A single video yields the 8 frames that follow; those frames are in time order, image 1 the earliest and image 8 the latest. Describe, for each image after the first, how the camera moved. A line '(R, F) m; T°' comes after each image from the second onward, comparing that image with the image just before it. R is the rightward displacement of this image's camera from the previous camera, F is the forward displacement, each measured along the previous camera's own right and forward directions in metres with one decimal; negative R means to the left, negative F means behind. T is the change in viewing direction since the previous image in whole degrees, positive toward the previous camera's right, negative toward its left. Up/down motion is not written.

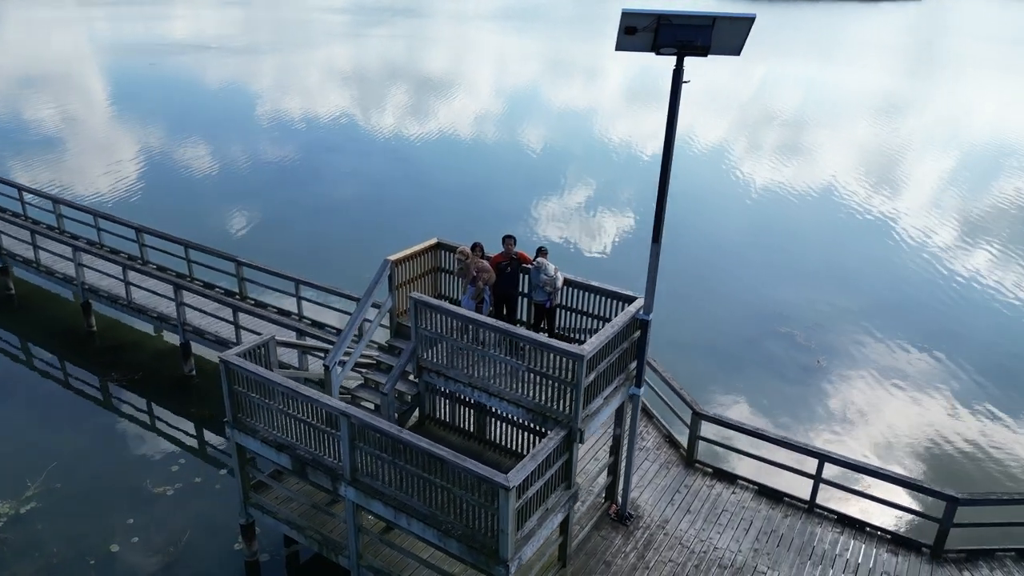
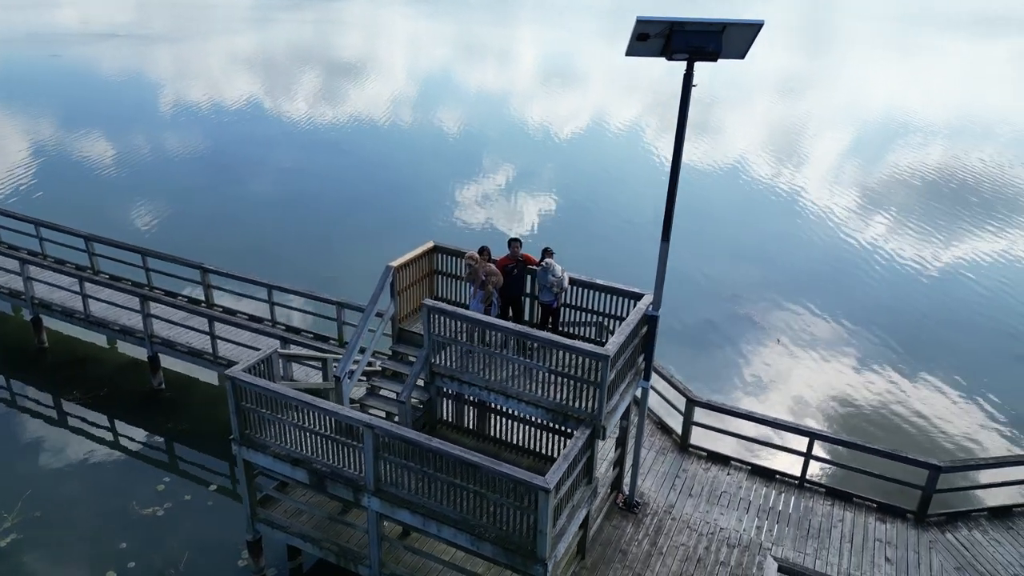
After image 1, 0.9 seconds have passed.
(-1.0, -0.1) m; +6°
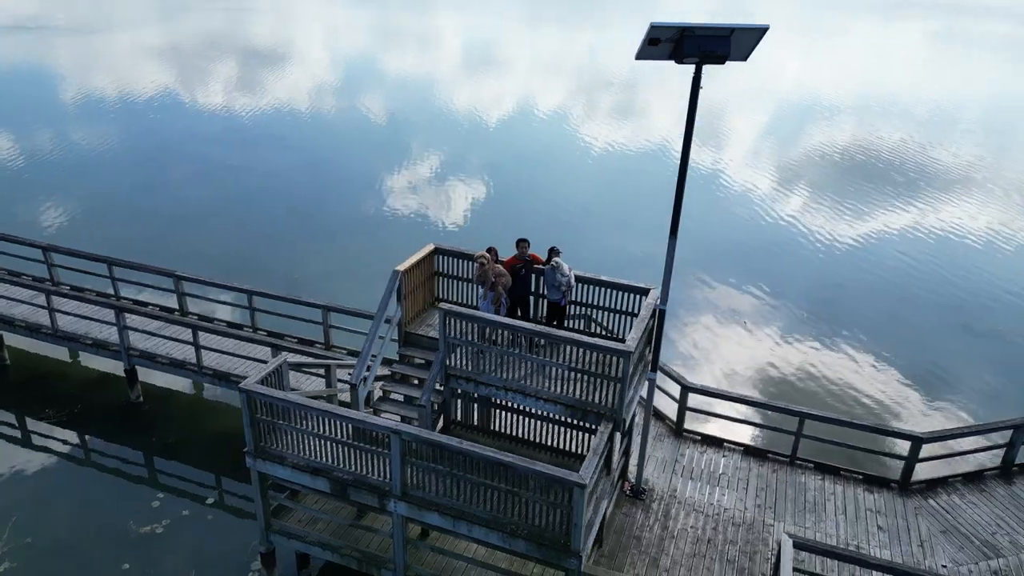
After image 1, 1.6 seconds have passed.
(-0.9, -0.1) m; +5°
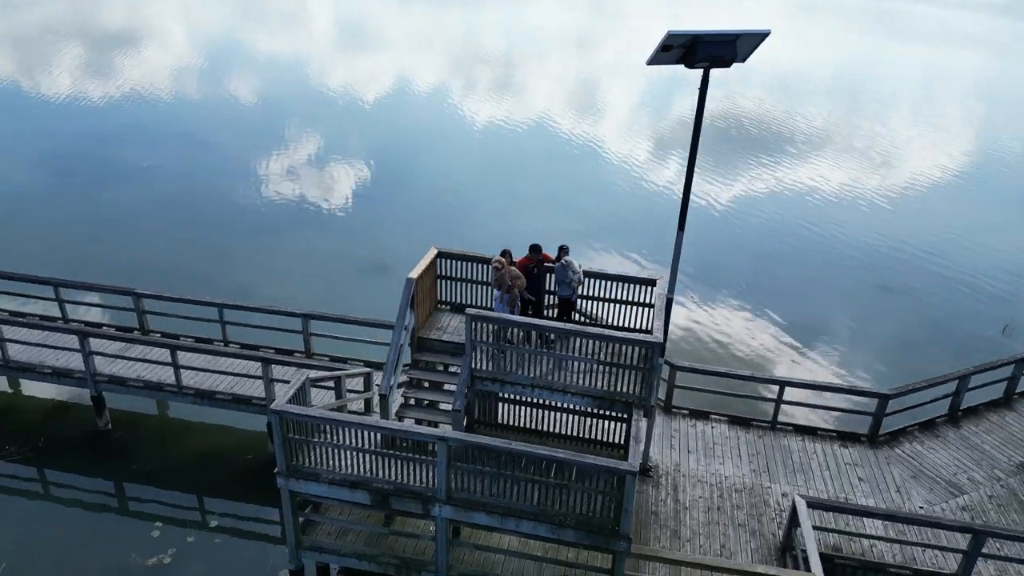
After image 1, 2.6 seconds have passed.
(-1.5, -0.1) m; +8°
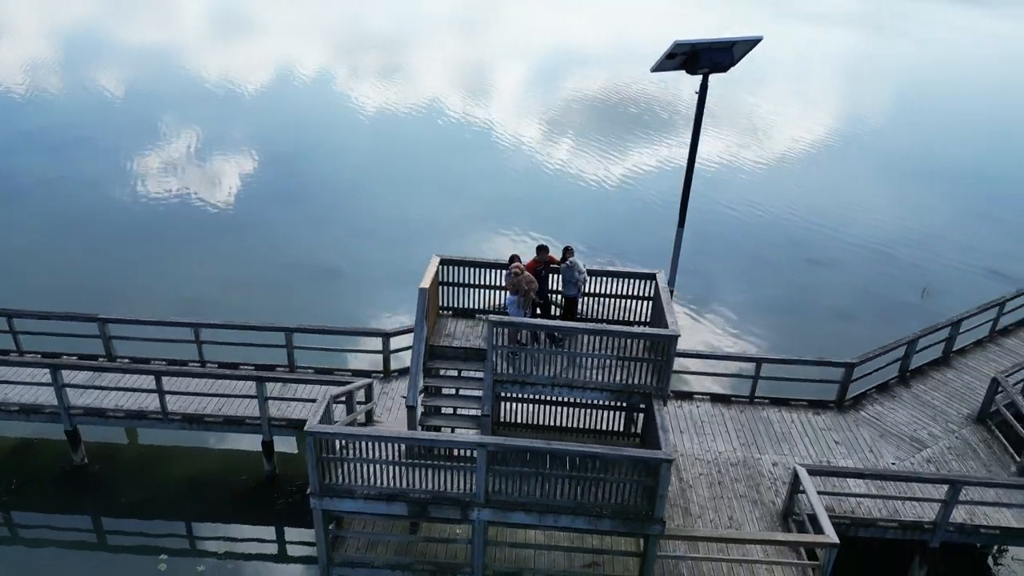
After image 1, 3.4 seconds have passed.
(-1.4, -0.2) m; +7°
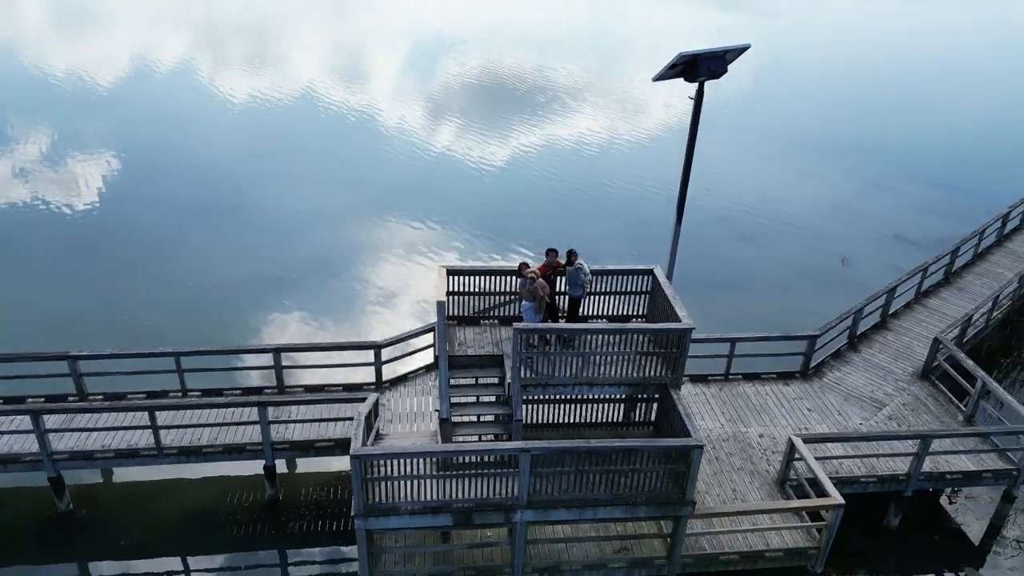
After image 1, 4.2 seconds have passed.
(-1.5, -0.2) m; +8°
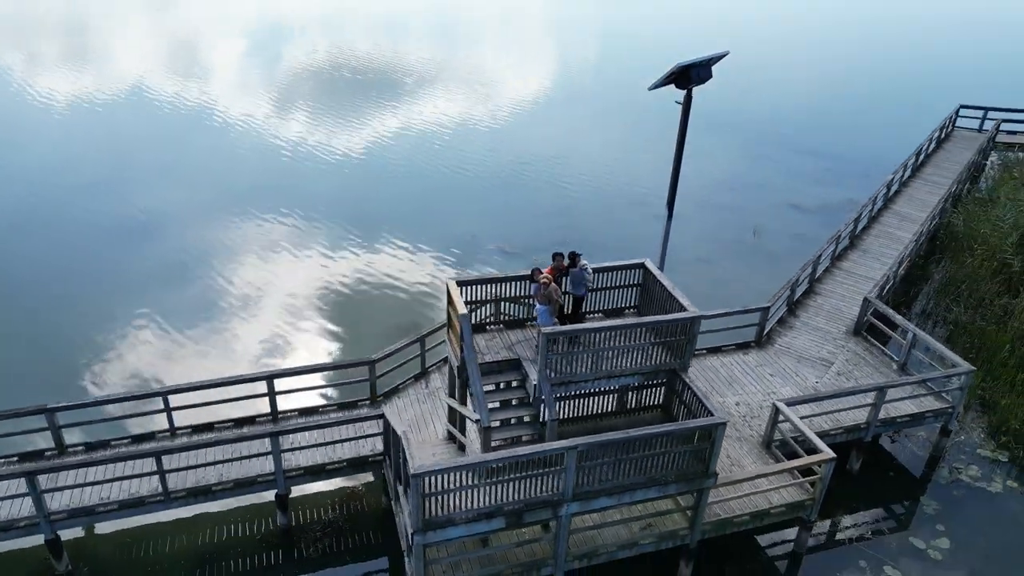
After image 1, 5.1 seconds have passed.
(-1.9, -0.2) m; +10°
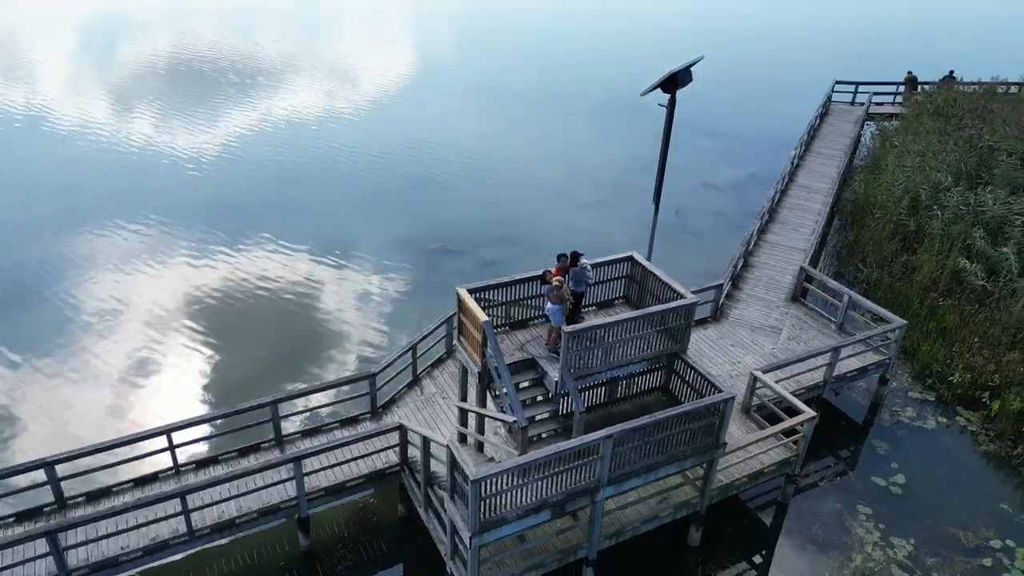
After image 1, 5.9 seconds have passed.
(-1.9, -0.3) m; +9°
